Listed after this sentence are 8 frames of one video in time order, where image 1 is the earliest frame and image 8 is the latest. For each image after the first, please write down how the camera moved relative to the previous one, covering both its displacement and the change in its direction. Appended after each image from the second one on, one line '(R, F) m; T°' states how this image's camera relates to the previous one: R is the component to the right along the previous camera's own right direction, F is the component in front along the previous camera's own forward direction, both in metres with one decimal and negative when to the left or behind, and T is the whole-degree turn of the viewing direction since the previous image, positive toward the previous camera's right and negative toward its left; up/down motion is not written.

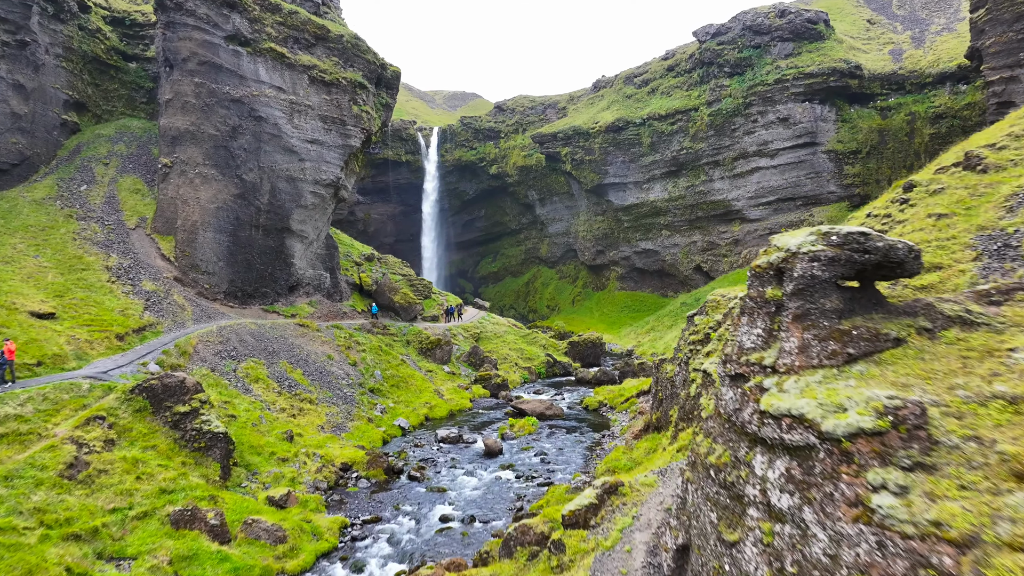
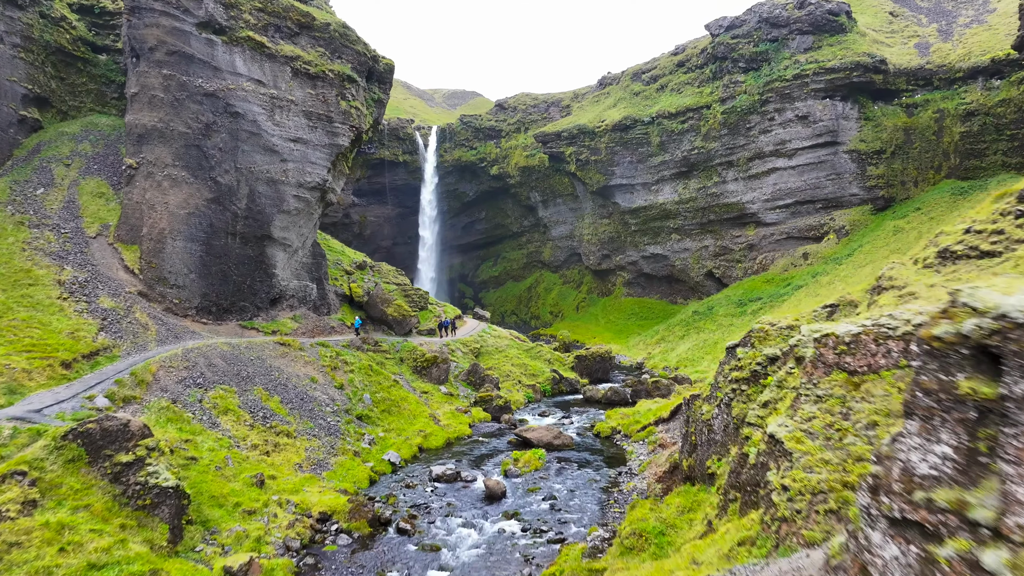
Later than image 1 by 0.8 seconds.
(-0.1, +2.9) m; 0°
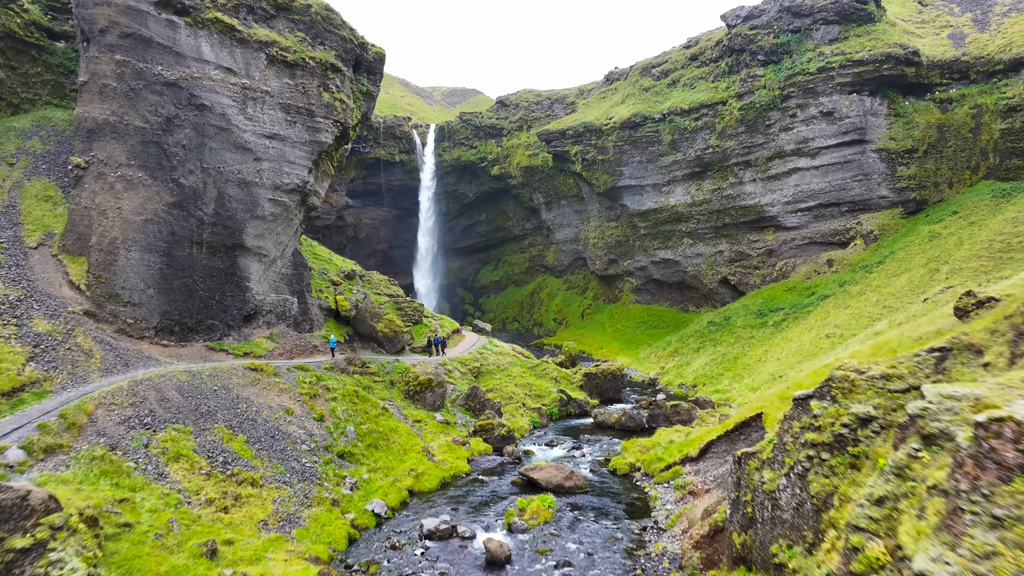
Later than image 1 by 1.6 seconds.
(-0.2, +3.4) m; 0°
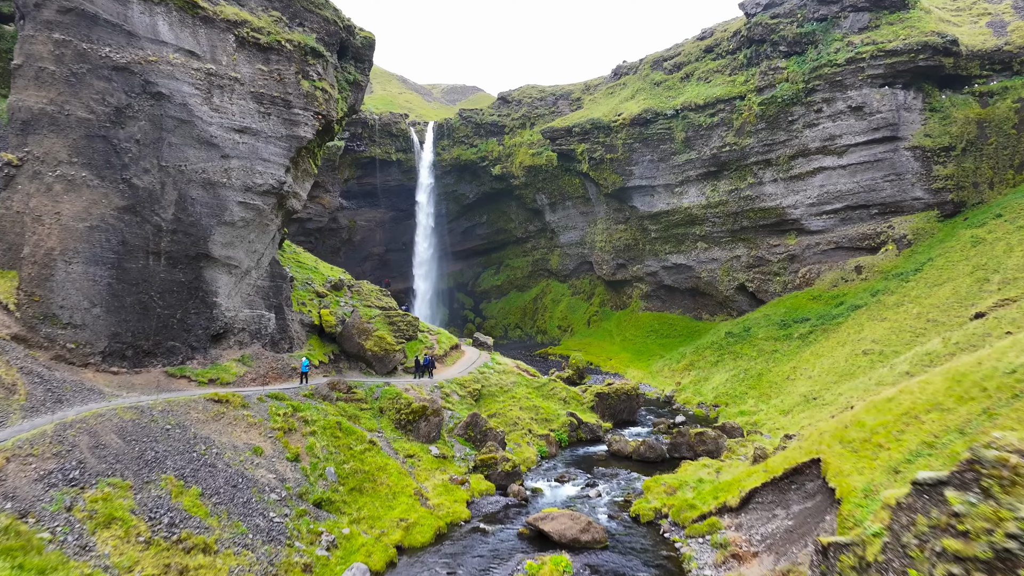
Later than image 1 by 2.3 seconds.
(-0.2, +3.4) m; 0°
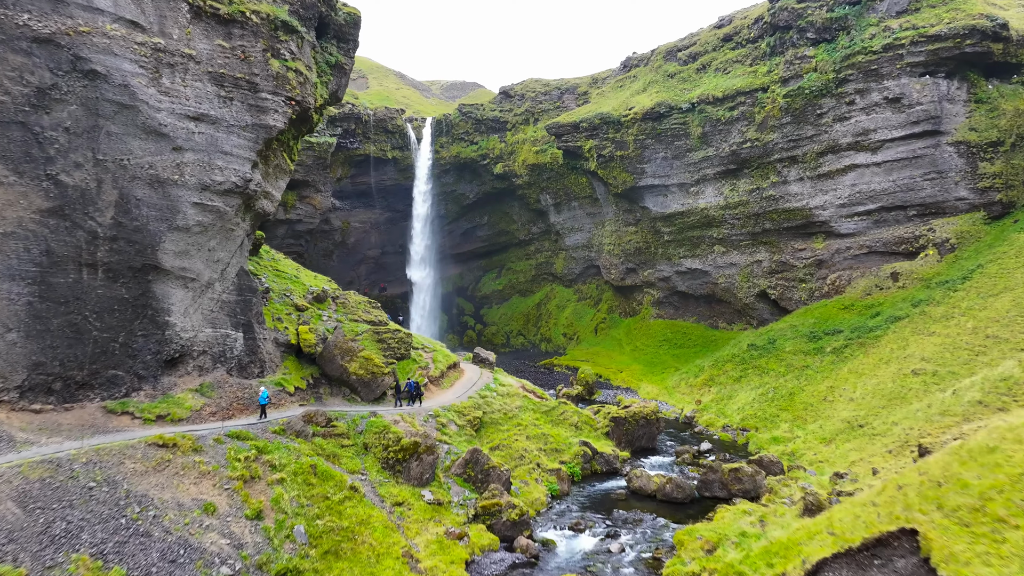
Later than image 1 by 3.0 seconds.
(-0.2, +3.6) m; 0°
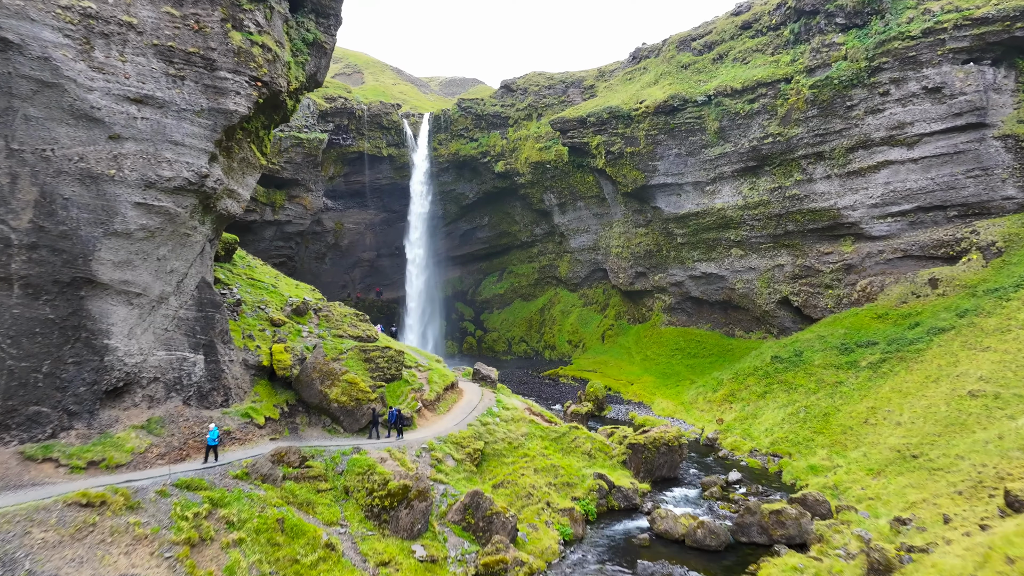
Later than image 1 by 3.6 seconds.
(-0.2, +3.3) m; 0°
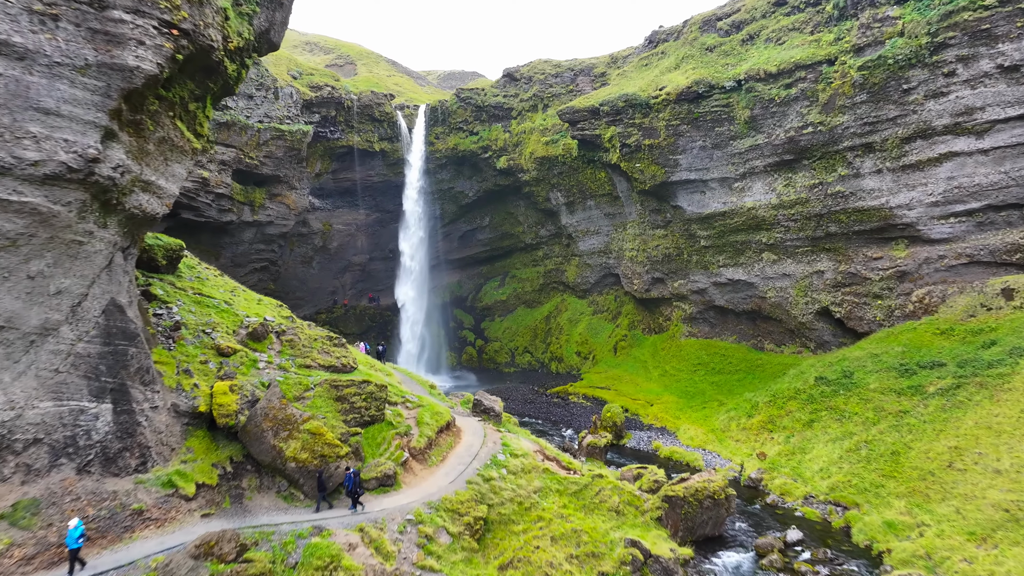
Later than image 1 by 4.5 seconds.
(-0.3, +4.9) m; 0°
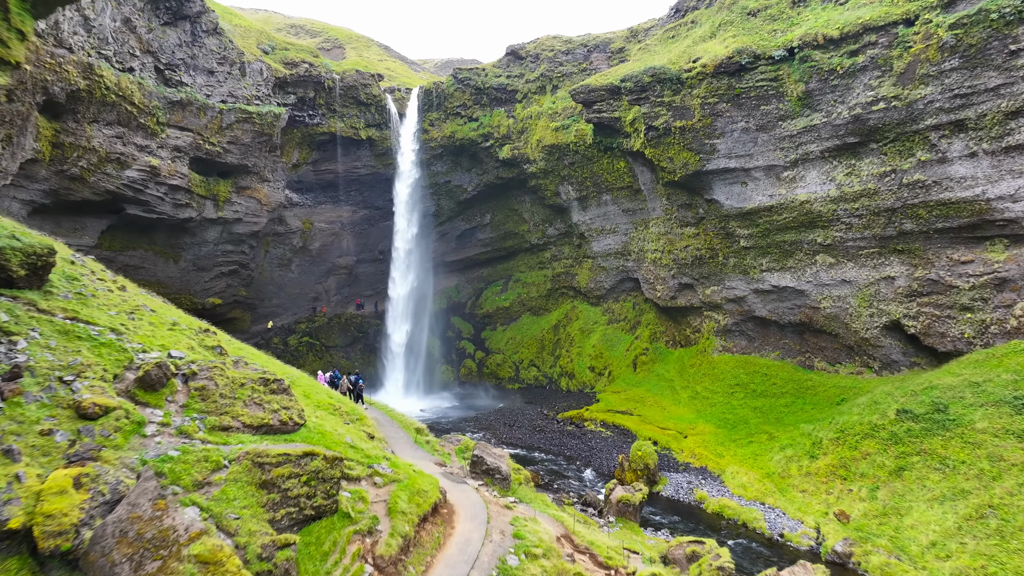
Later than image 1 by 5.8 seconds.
(-0.4, +6.5) m; 0°
